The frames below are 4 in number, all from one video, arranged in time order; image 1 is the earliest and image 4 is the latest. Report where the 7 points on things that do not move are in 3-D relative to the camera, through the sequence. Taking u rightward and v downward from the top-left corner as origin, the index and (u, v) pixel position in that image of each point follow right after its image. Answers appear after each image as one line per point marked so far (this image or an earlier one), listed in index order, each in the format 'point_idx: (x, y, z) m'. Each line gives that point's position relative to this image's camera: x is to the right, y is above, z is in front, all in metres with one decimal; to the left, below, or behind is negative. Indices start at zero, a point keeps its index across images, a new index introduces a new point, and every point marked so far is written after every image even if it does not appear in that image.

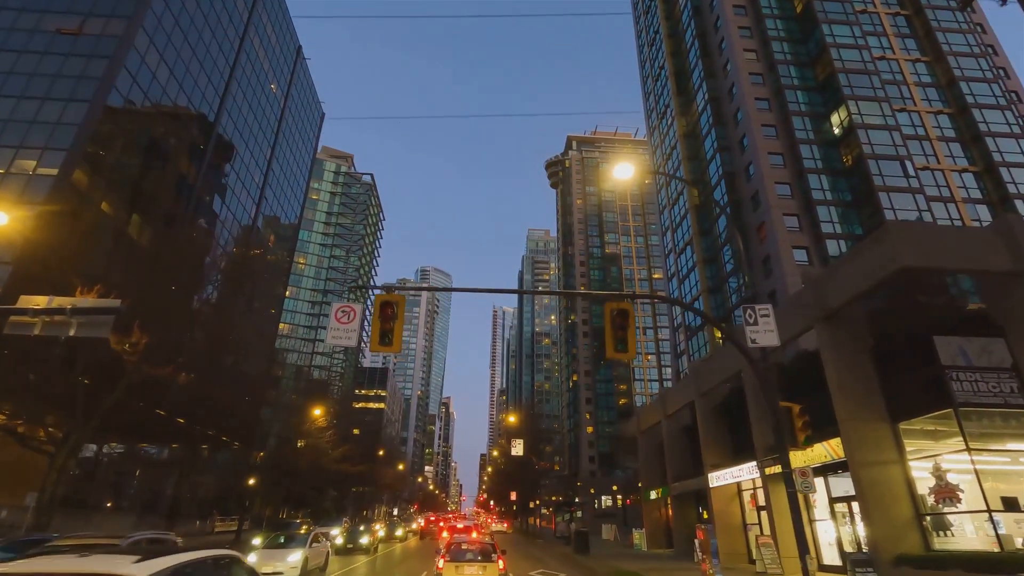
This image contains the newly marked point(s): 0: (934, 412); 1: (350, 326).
0: (+12.7, -3.8, +16.2) m
1: (-3.6, -0.8, +11.7) m
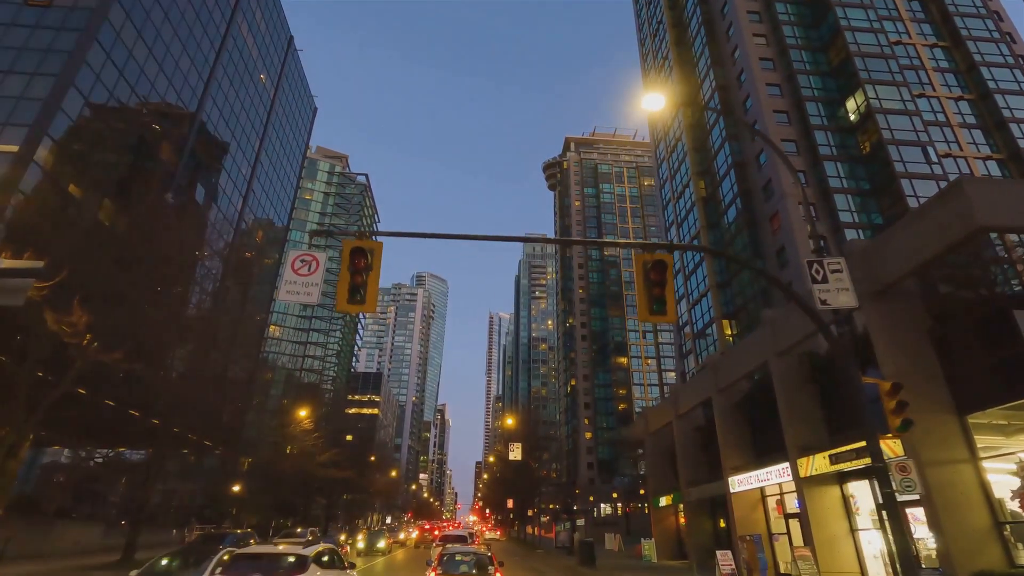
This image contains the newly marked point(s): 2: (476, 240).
0: (+12.8, -2.9, +13.7) m
1: (-3.4, +0.1, +9.1) m
2: (-0.7, +0.9, +9.8) m
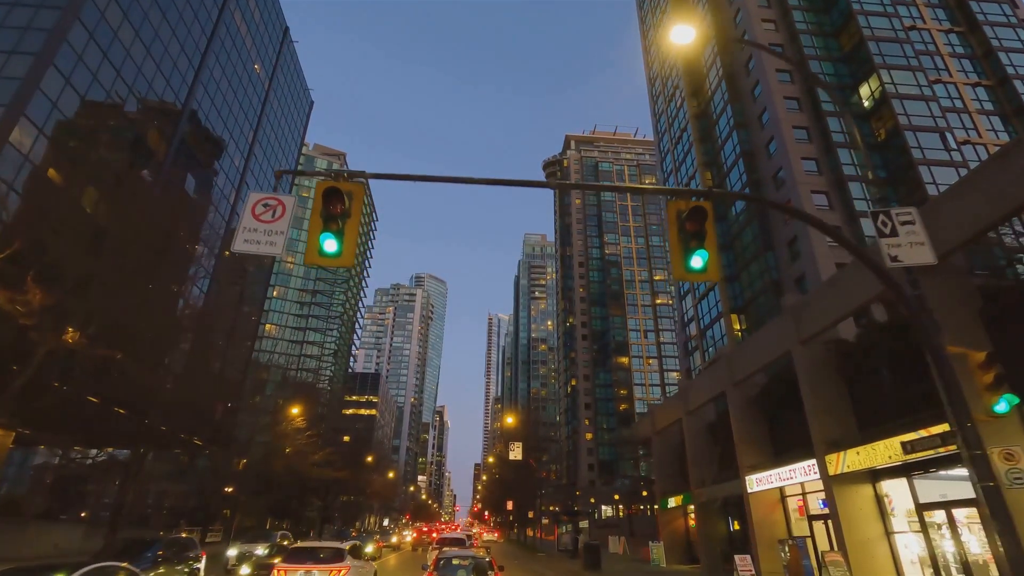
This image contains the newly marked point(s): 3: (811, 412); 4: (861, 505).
0: (+12.9, -2.3, +12.1) m
1: (-3.3, +0.8, +7.5) m
2: (-0.6, +1.6, +8.1) m
3: (+10.8, -4.4, +19.3) m
4: (+11.5, -7.1, +17.5) m
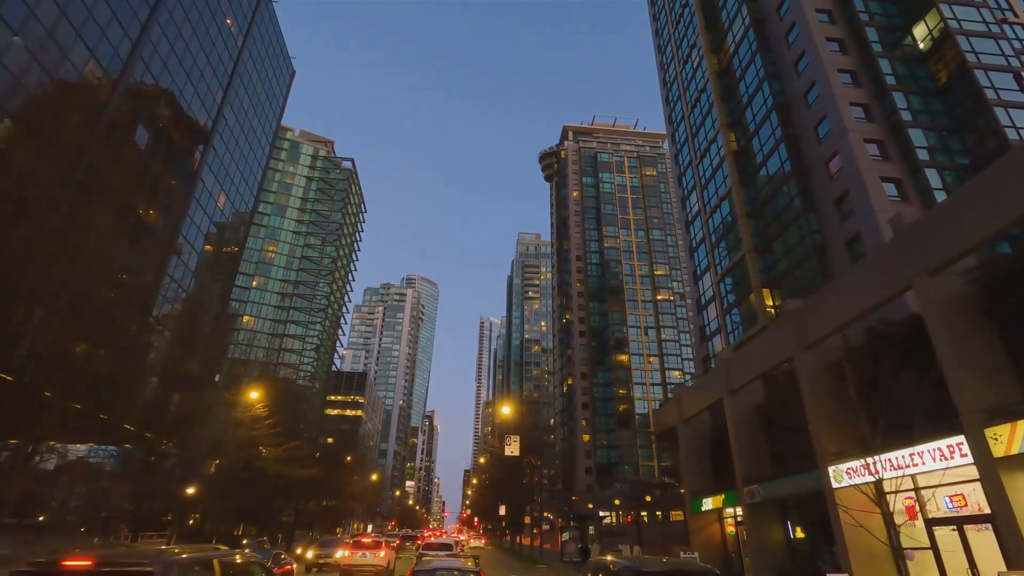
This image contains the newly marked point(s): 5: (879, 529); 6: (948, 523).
0: (+13.2, +0.2, +6.3) m
1: (-2.9, +3.5, +1.5) m
2: (-0.1, +4.3, +2.3) m
3: (+11.0, -2.0, +13.5) m
4: (+11.7, -4.7, +11.7) m
5: (+11.4, -7.5, +16.6) m
6: (+11.9, -6.4, +14.5) m
